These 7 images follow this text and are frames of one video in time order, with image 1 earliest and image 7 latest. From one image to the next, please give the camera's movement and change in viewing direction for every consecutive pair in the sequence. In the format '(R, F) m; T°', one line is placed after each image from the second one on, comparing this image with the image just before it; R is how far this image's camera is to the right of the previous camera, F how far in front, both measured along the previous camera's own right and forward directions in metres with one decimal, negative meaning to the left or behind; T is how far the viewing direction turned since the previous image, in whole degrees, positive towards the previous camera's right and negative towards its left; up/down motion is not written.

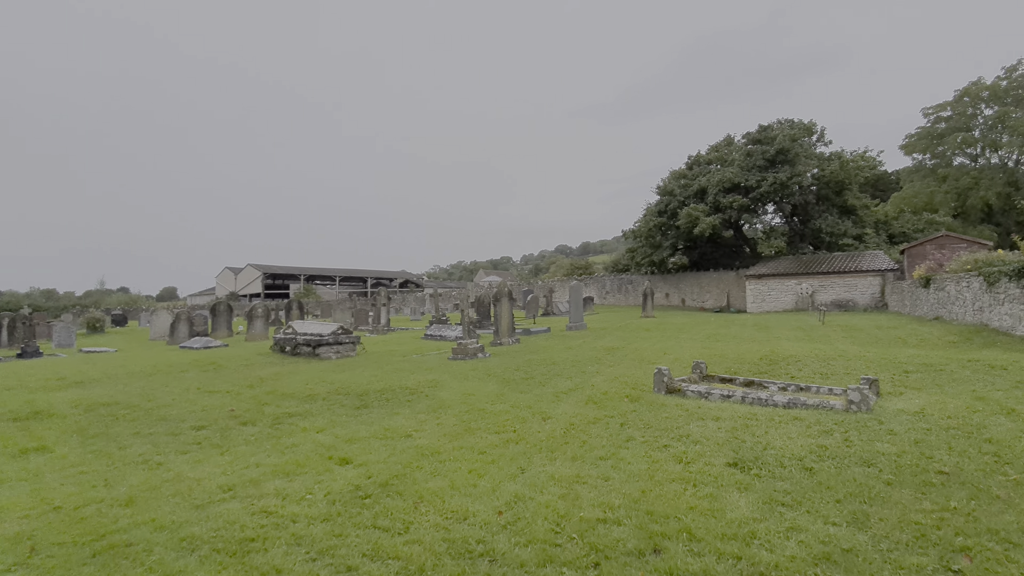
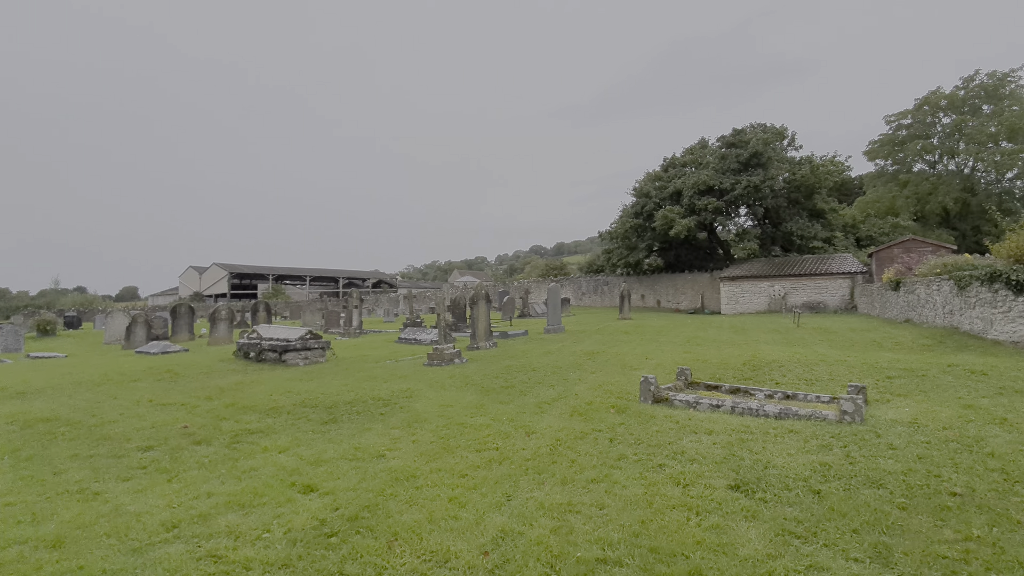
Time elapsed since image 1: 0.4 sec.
(-0.1, +0.4) m; +3°
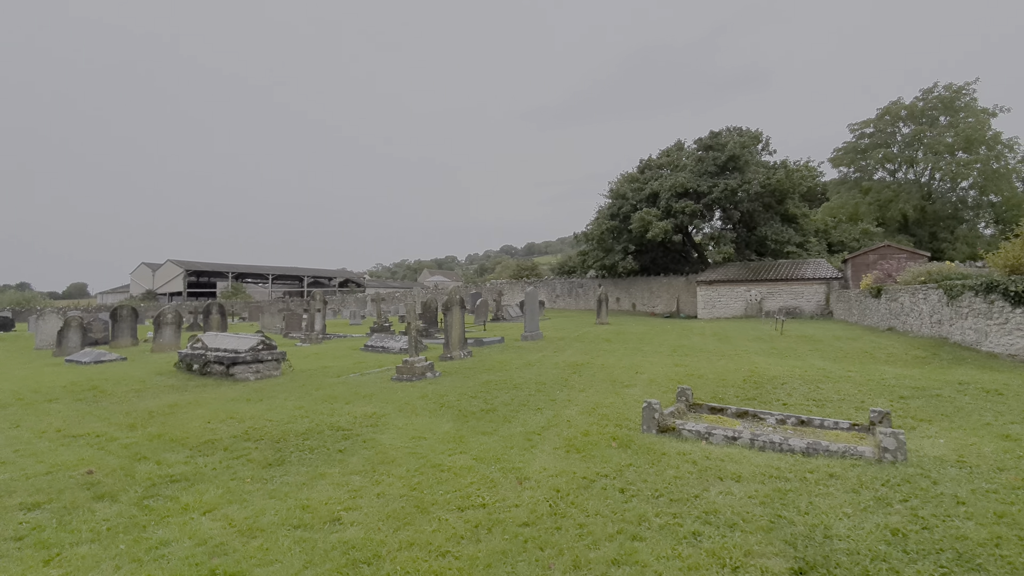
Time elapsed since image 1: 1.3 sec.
(-0.2, +0.9) m; +4°
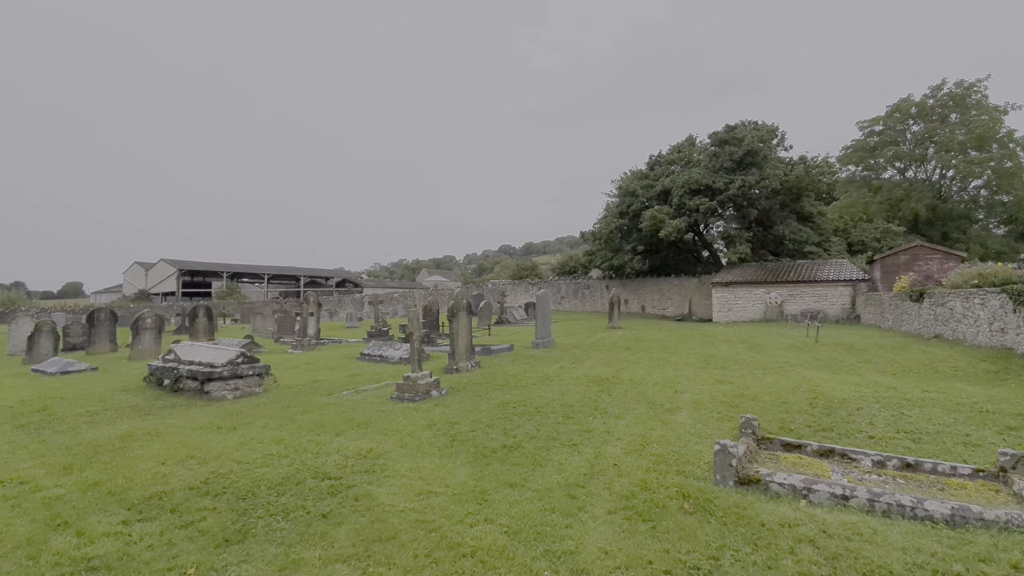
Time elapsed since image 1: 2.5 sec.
(-0.3, +1.3) m; 0°
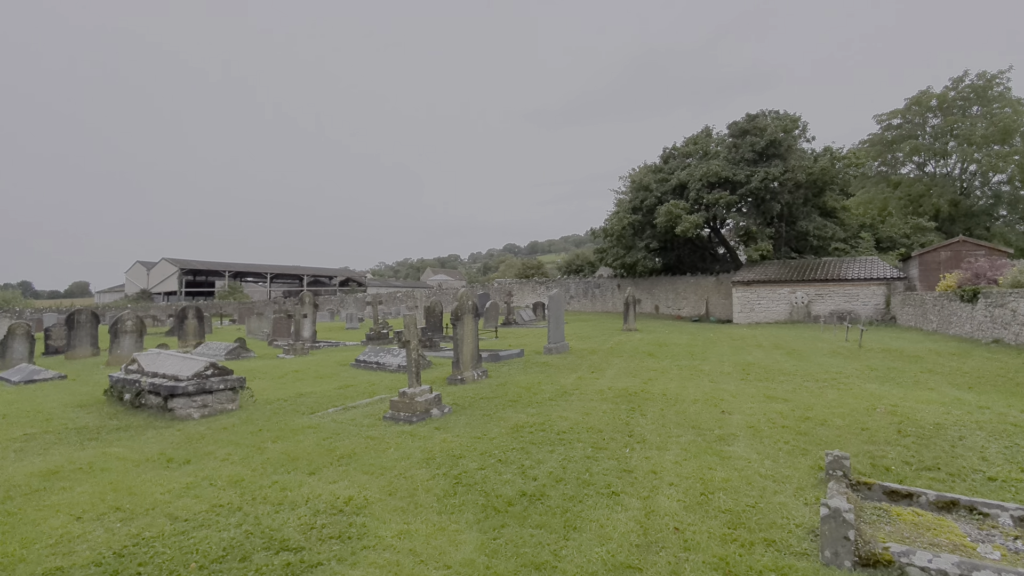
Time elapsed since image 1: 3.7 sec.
(-0.1, +1.3) m; -1°
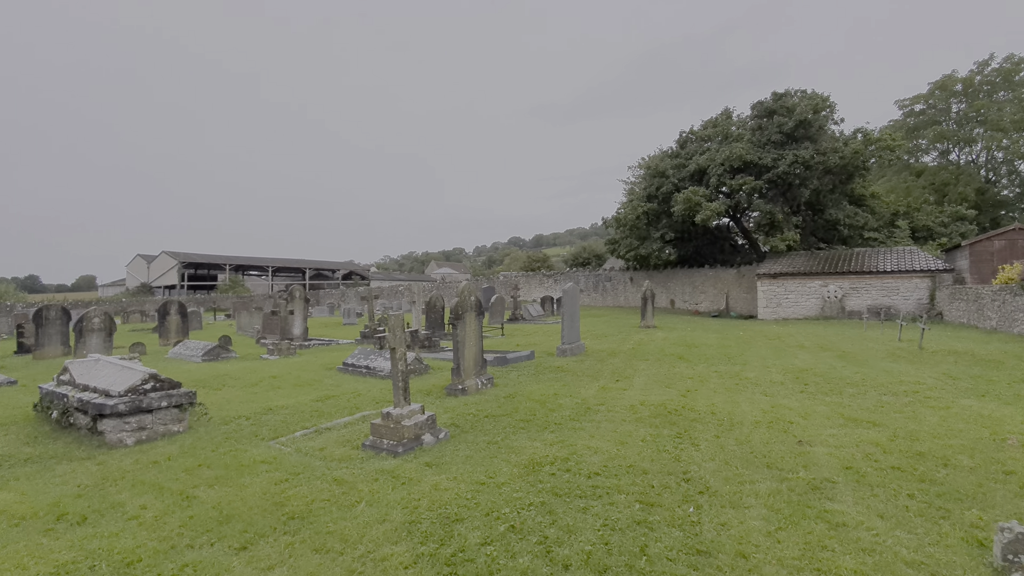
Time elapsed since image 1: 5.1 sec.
(-0.1, +1.5) m; -1°
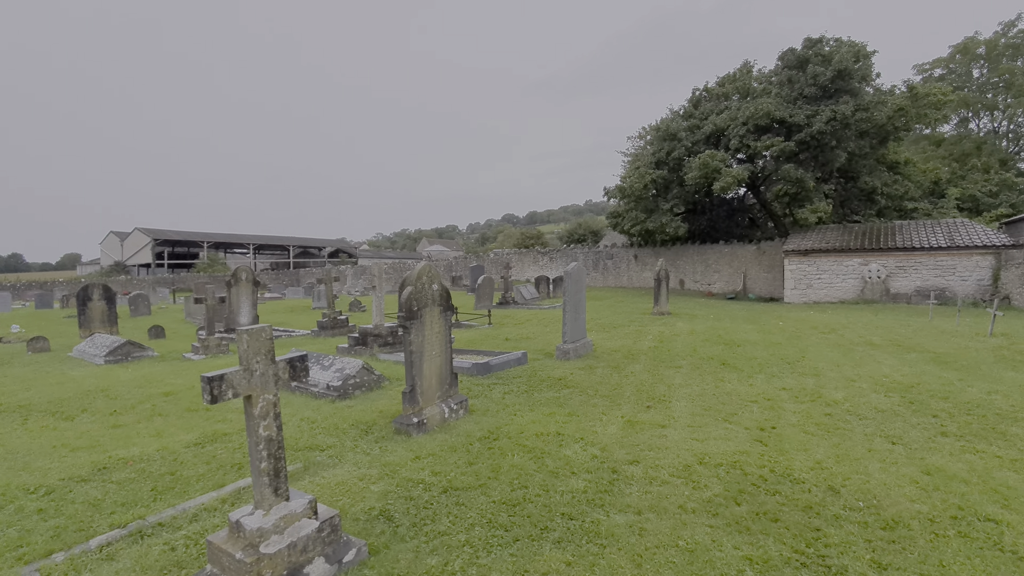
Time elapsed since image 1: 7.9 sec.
(+0.1, +2.7) m; +1°
